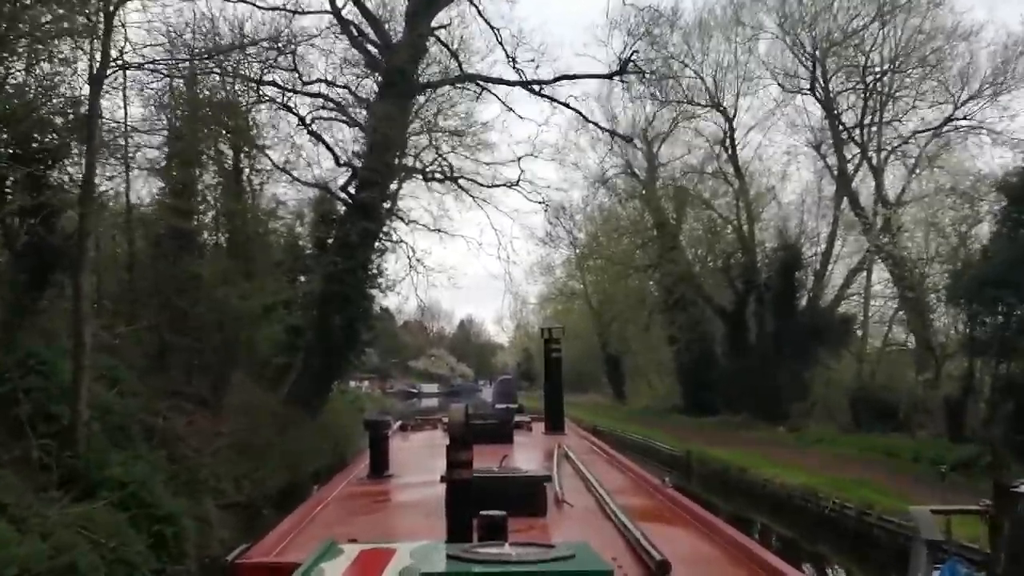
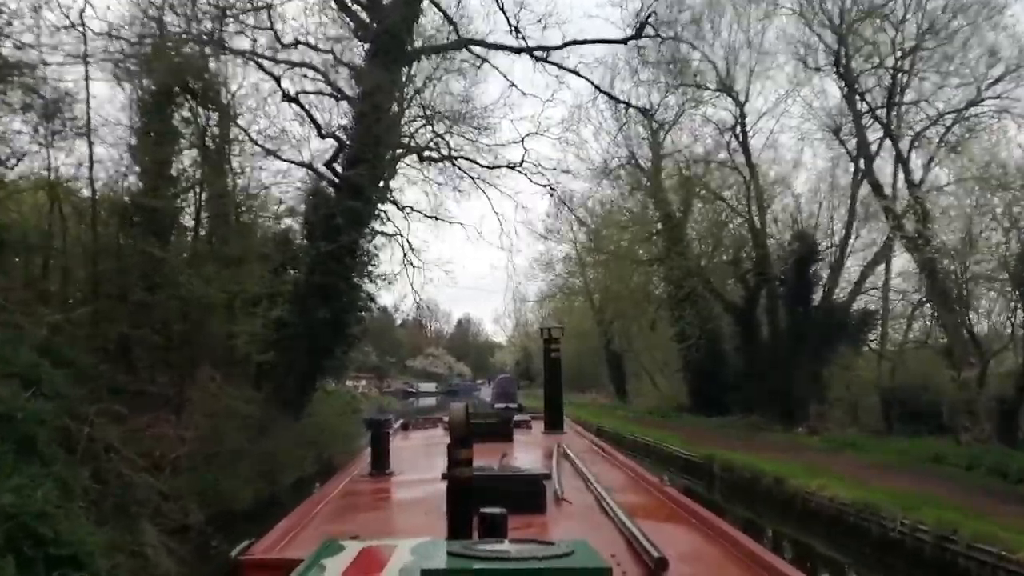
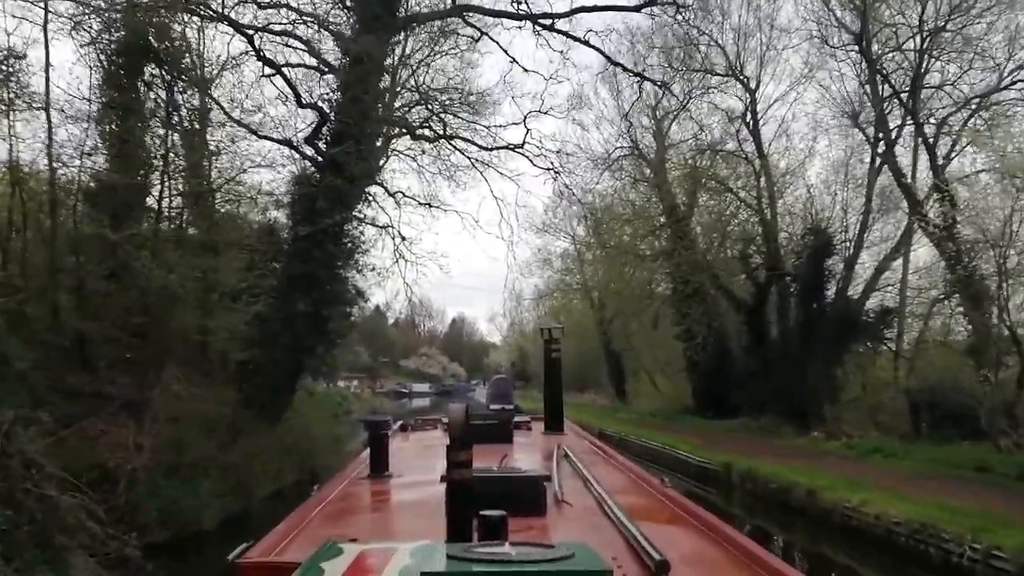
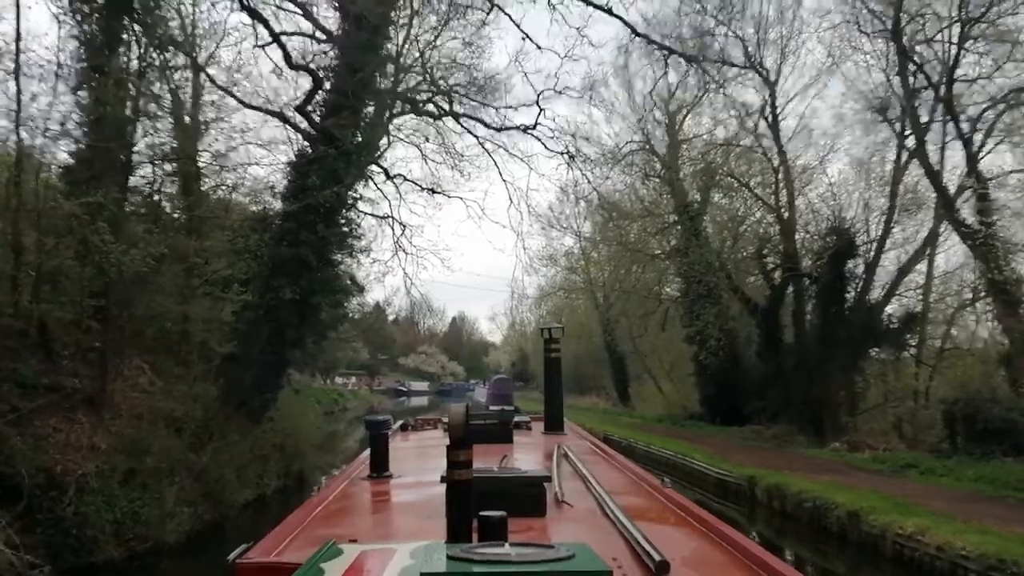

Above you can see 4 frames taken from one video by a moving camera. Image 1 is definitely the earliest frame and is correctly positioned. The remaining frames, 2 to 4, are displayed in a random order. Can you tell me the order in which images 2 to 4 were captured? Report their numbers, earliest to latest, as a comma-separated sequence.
2, 3, 4
